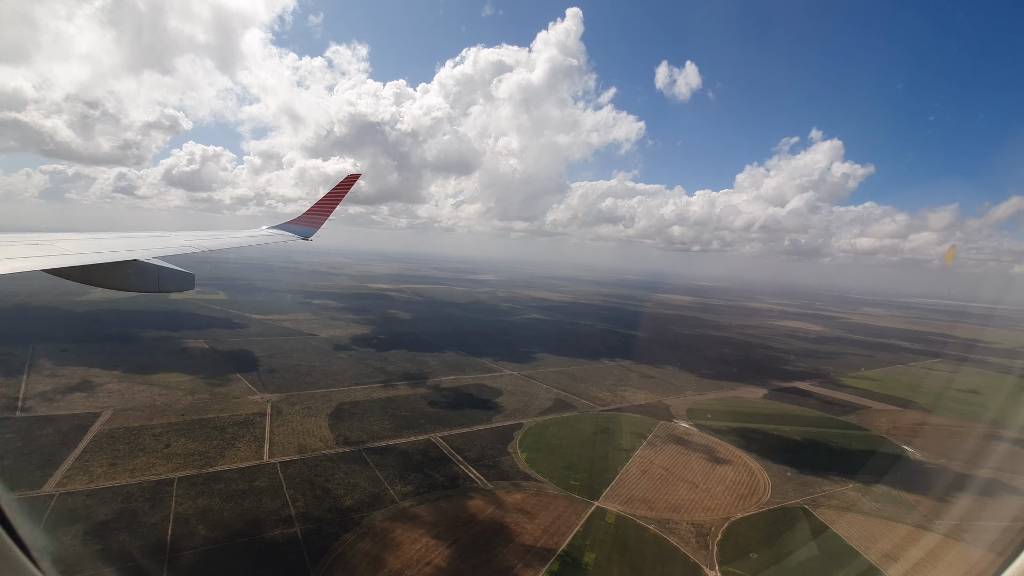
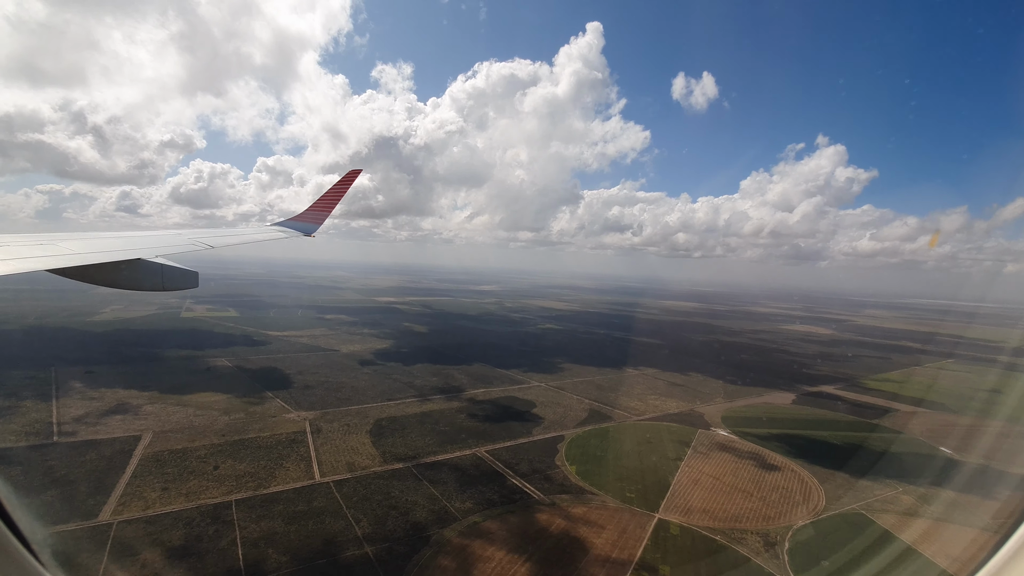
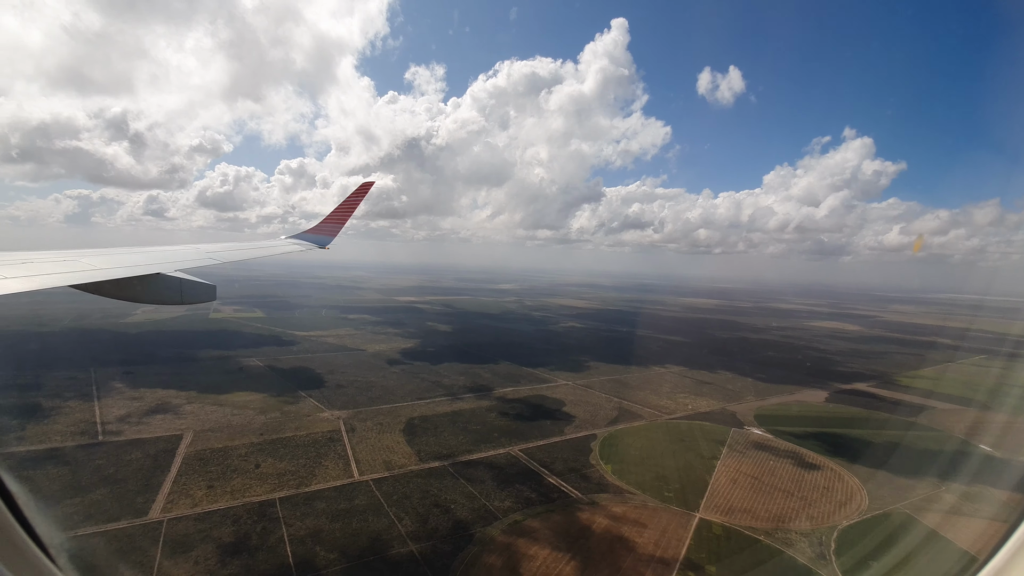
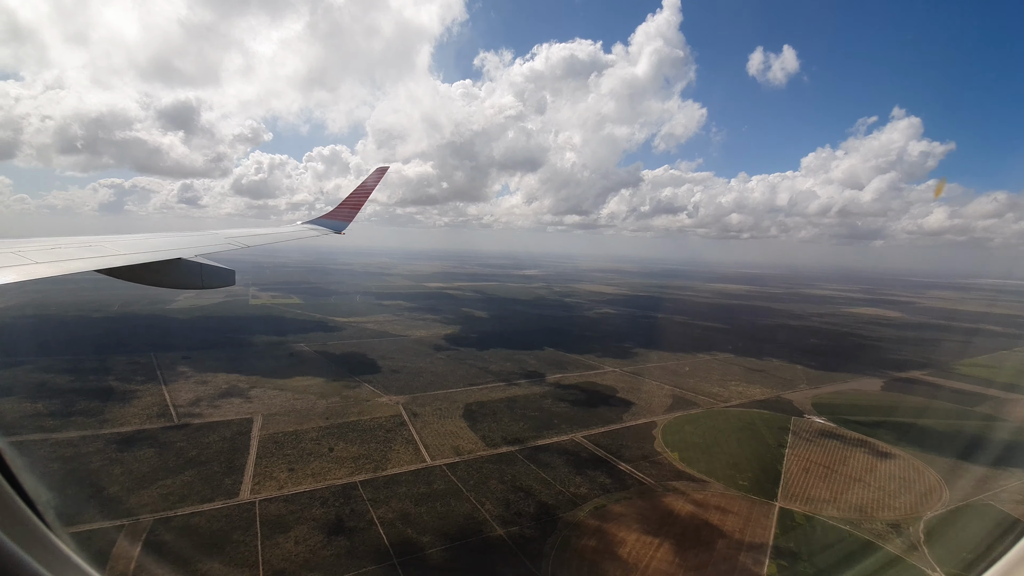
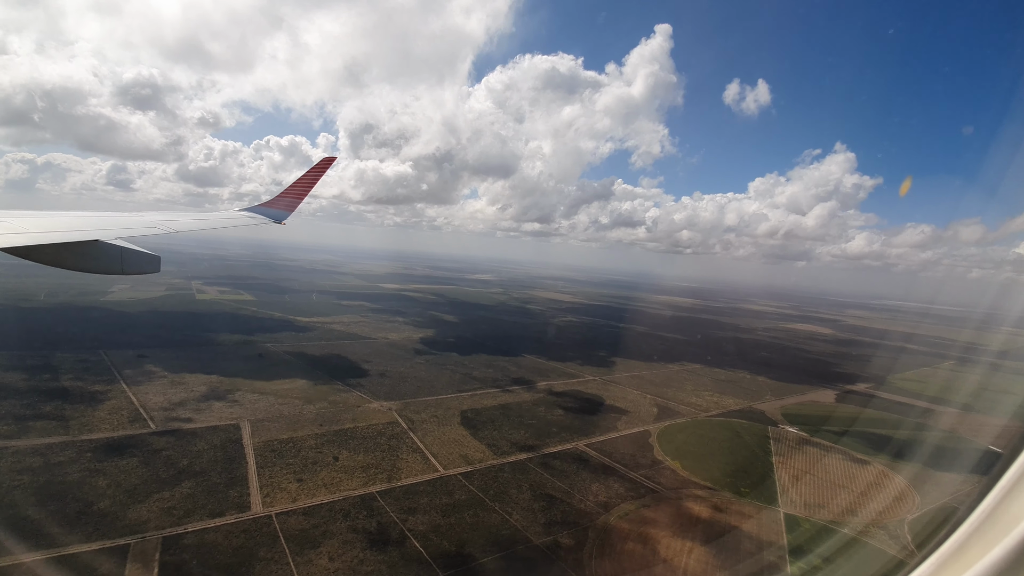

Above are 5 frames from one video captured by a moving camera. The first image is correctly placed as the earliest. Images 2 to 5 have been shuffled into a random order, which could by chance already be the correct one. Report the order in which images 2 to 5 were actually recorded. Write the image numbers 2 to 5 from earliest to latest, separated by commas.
2, 3, 4, 5
